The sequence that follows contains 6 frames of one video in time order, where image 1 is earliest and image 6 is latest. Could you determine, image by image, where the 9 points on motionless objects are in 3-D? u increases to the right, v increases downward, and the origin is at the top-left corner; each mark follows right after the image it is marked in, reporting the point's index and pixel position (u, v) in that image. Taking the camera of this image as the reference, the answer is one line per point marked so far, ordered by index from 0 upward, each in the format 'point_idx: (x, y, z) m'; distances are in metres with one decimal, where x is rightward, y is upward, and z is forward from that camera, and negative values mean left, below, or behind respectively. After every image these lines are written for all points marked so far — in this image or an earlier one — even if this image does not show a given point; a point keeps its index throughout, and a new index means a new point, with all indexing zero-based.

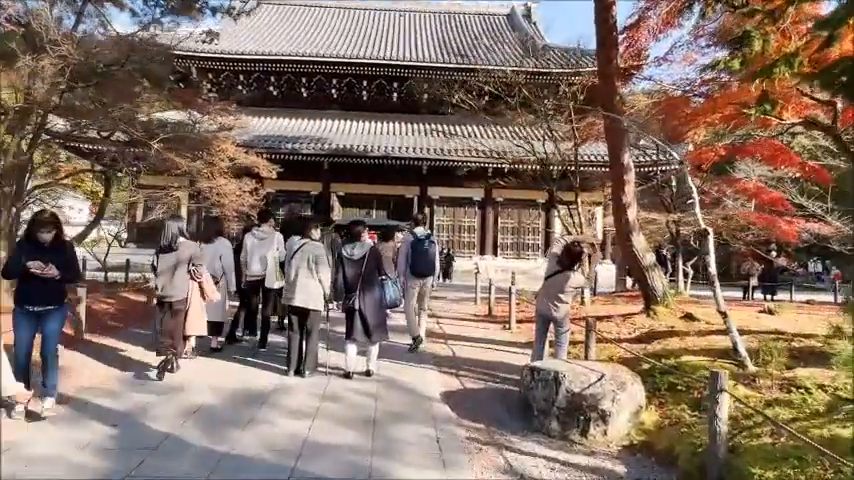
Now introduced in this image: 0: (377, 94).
0: (-1.5, +4.4, +19.5) m
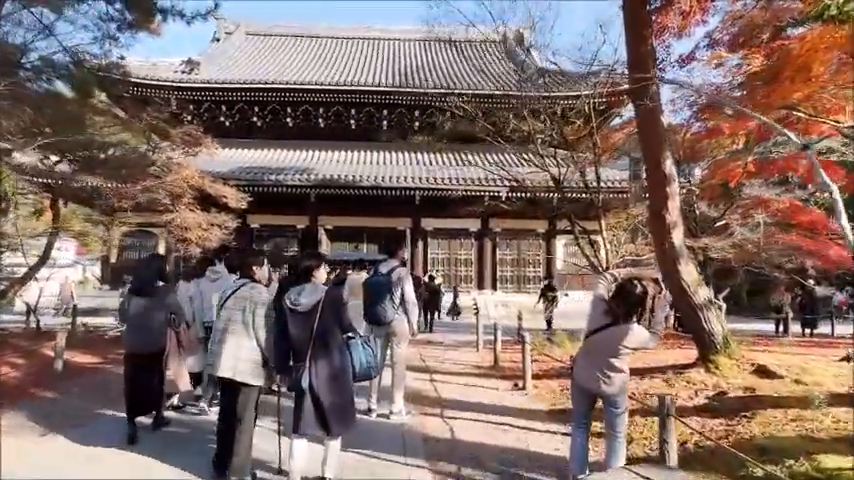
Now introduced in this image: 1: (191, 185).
0: (-1.8, +3.4, +18.2) m
1: (-4.4, +1.0, +11.7) m
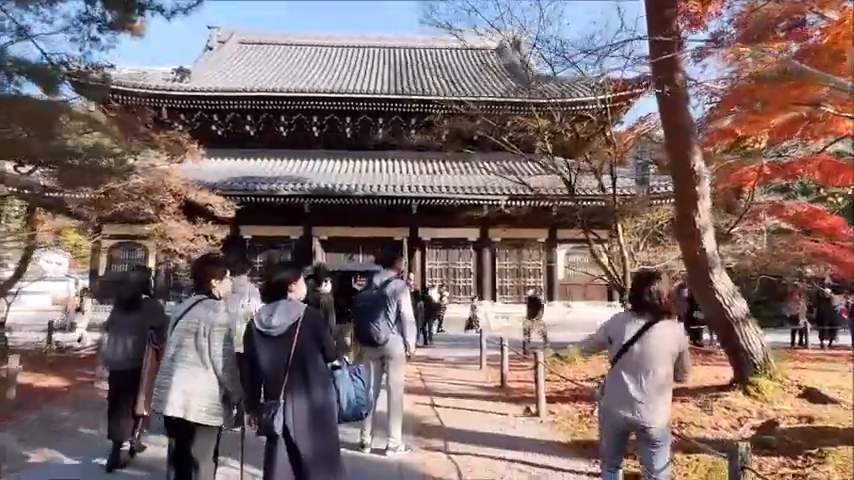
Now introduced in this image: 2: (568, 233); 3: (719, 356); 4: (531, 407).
0: (-1.8, +3.1, +17.6) m
1: (-4.5, +0.8, +11.1) m
2: (+3.5, +0.2, +15.7) m
3: (+3.8, -1.5, +8.2) m
4: (+0.9, -1.5, +5.5) m
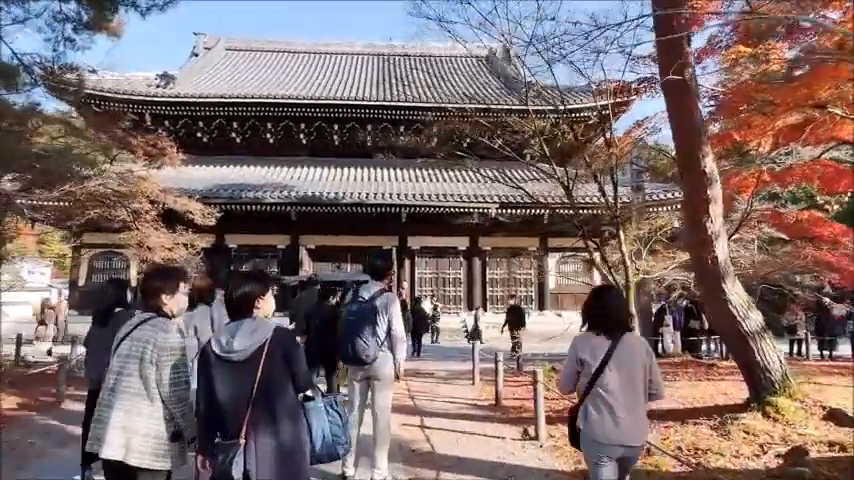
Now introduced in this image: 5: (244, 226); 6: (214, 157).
0: (-2.1, +2.8, +17.3) m
1: (-4.6, +0.7, +10.7) m
2: (+3.3, 0.0, +15.4) m
3: (+3.7, -1.6, +7.8) m
4: (+0.8, -1.5, +5.1) m
5: (-4.4, +0.4, +15.0) m
6: (-5.9, +2.3, +17.3) m
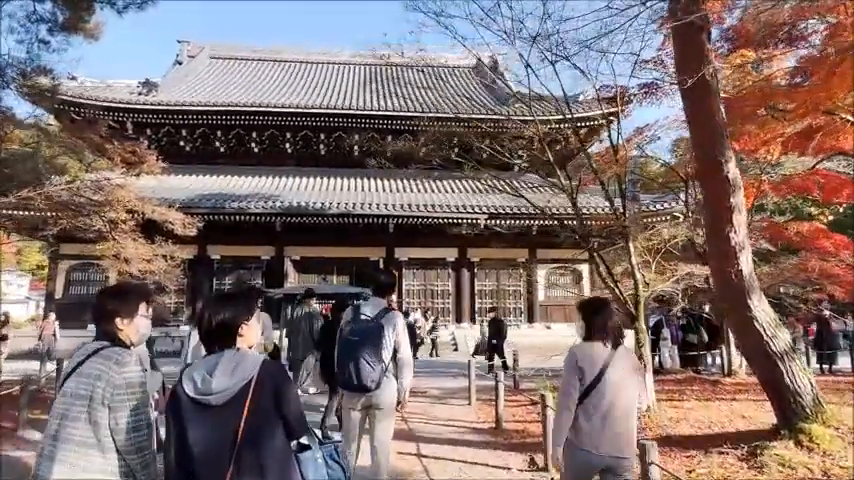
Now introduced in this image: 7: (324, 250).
0: (-2.5, +2.5, +16.9) m
1: (-4.8, +0.5, +10.2) m
2: (+3.0, -0.3, +15.1) m
3: (+3.6, -1.8, +7.5) m
4: (+0.8, -1.6, +4.7) m
5: (-4.7, +0.1, +14.6) m
6: (-6.2, +2.0, +16.8) m
7: (-2.4, -0.2, +14.8) m
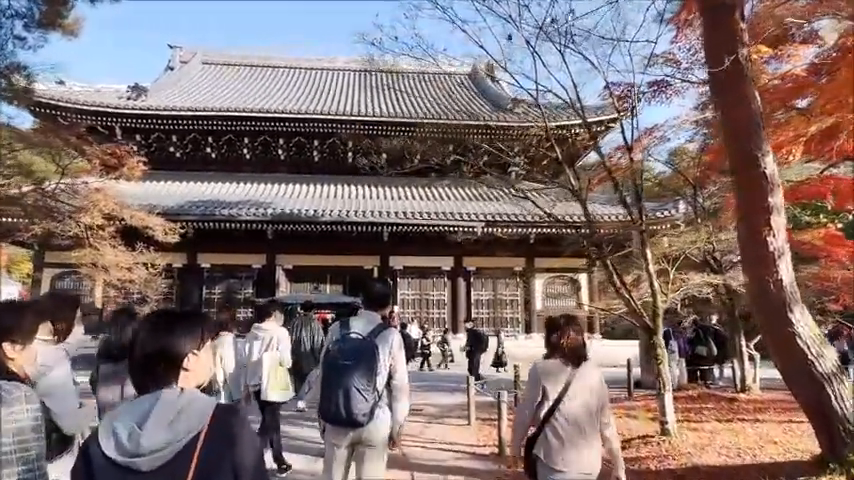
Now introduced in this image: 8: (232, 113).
0: (-2.6, +2.3, +16.4) m
1: (-4.9, +0.4, +9.7) m
2: (+2.9, -0.5, +14.6) m
3: (+3.6, -1.9, +7.0) m
4: (+0.8, -1.7, +4.2) m
5: (-4.8, -0.1, +14.0) m
6: (-6.3, +1.8, +16.3) m
7: (-2.6, -0.4, +14.3) m
8: (-4.7, +3.1, +15.0) m
